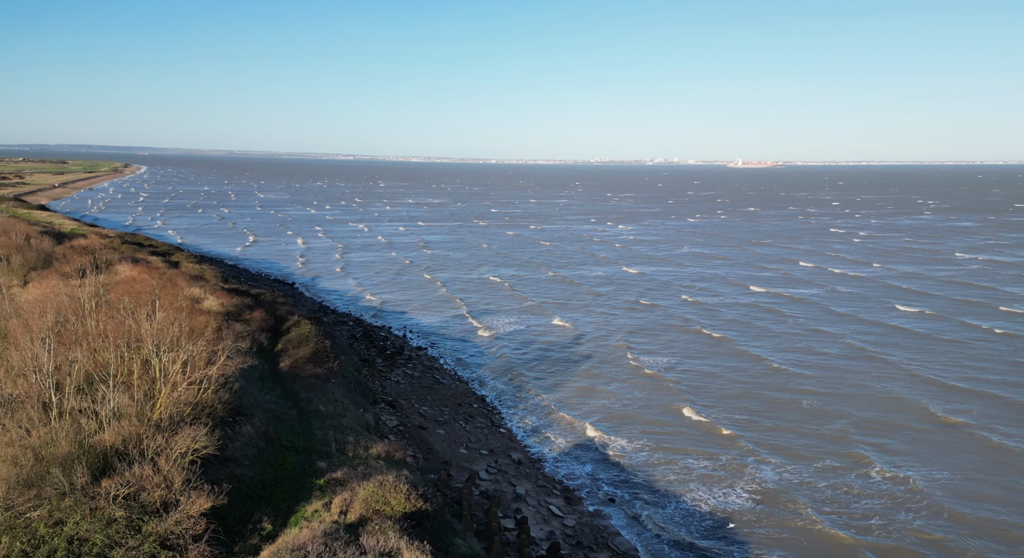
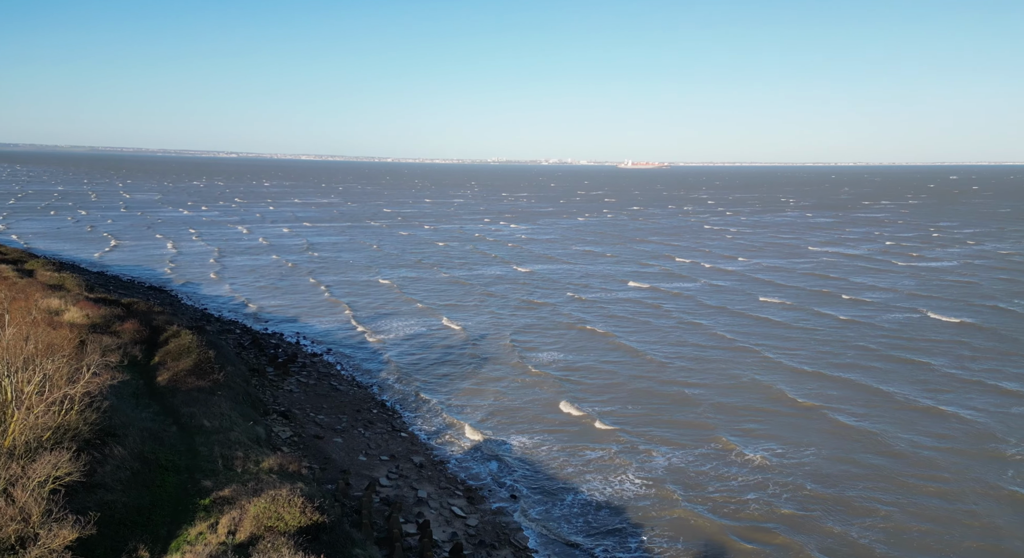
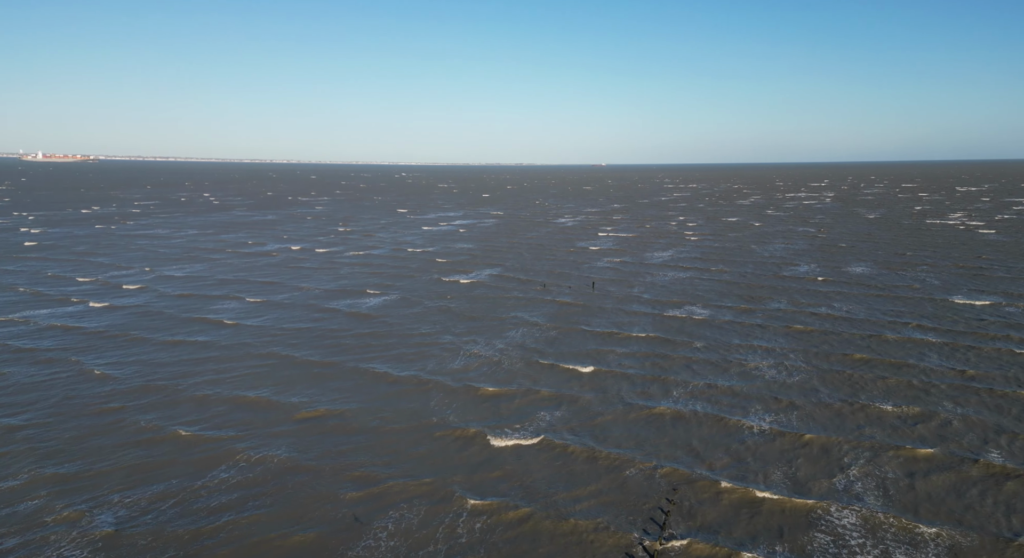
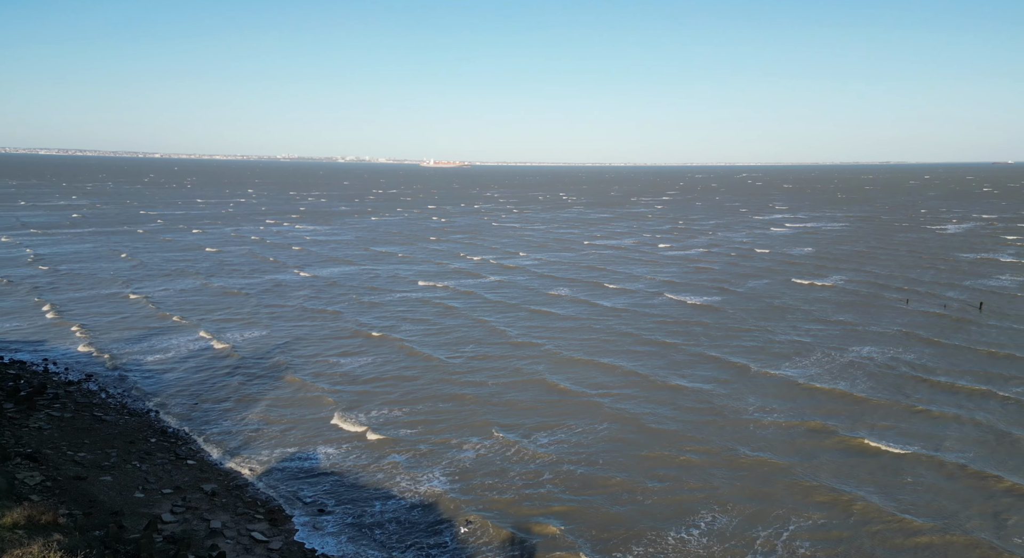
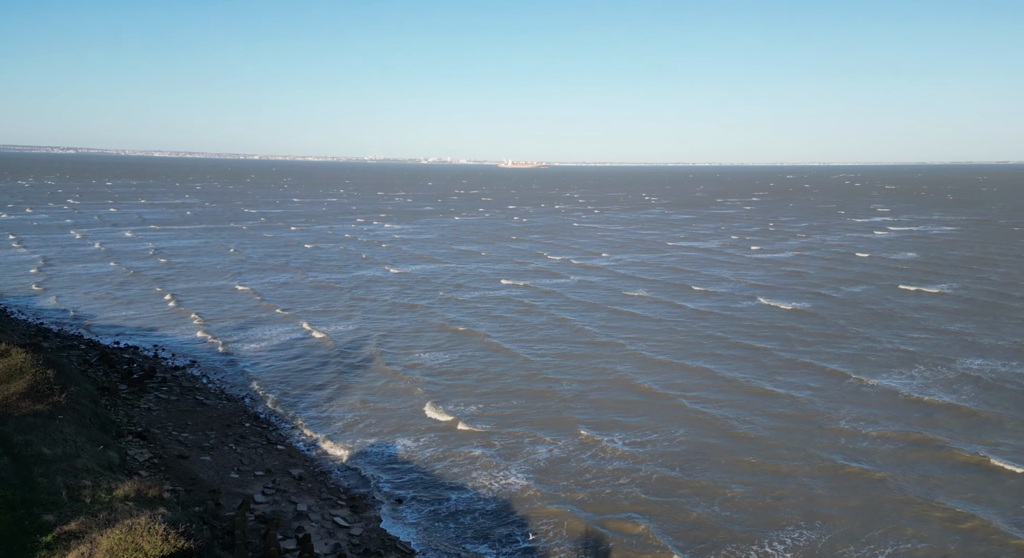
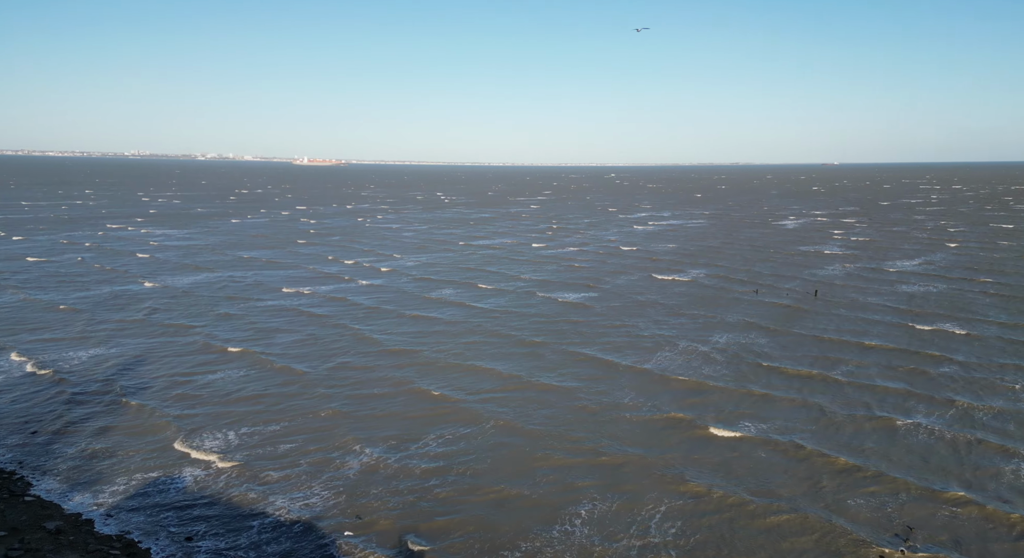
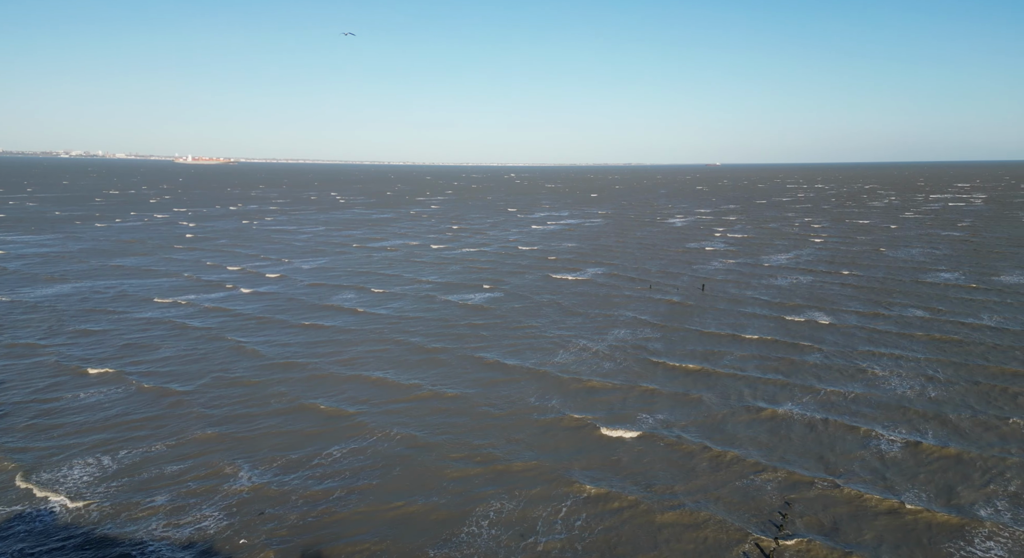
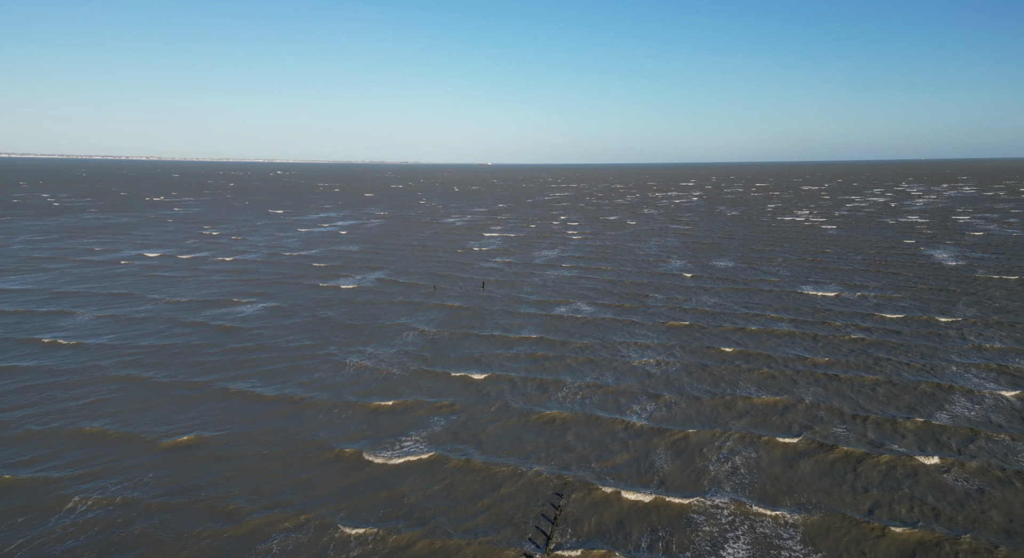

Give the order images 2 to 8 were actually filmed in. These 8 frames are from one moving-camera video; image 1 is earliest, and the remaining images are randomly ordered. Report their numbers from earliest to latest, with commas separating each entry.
2, 5, 4, 6, 7, 3, 8
